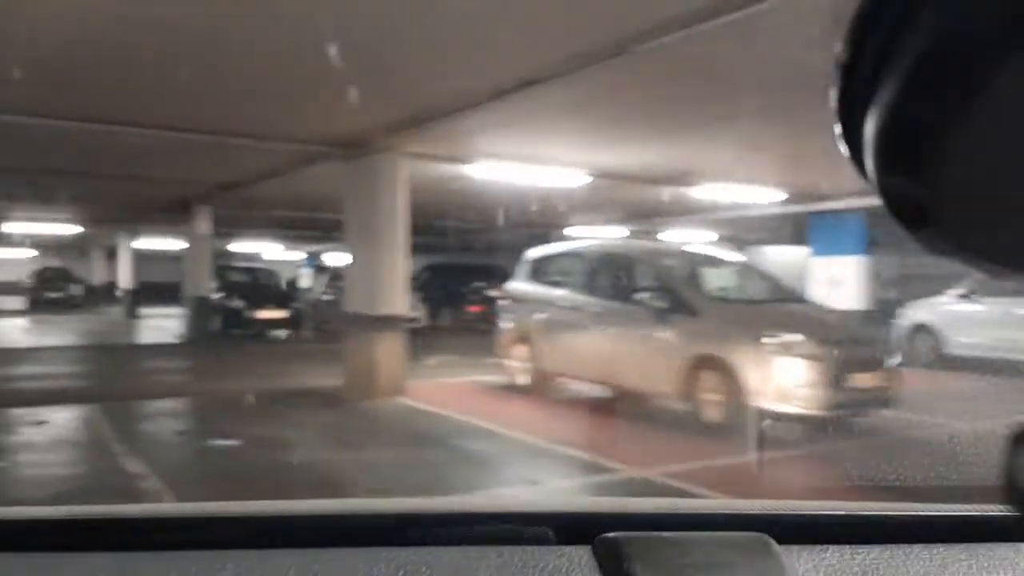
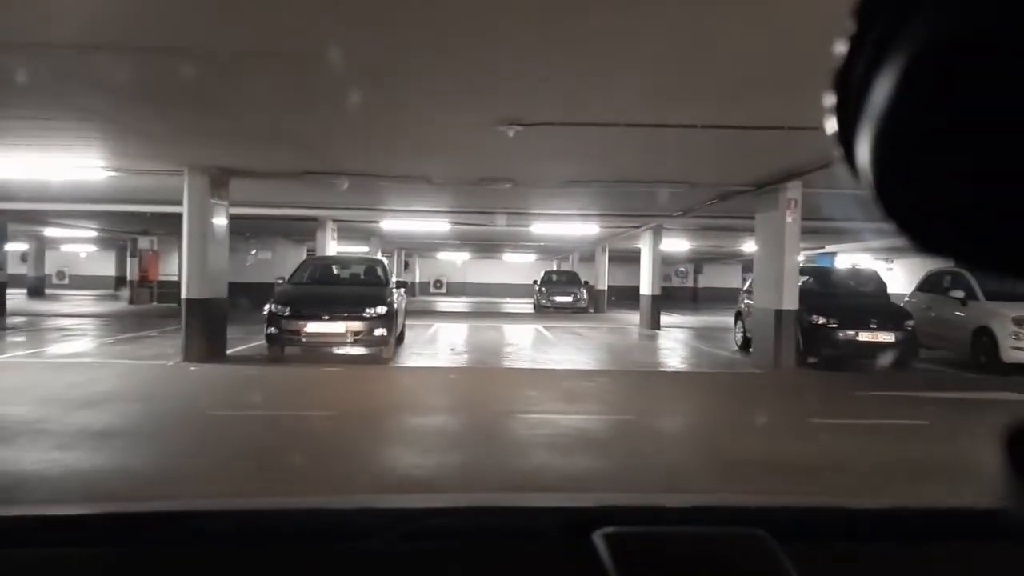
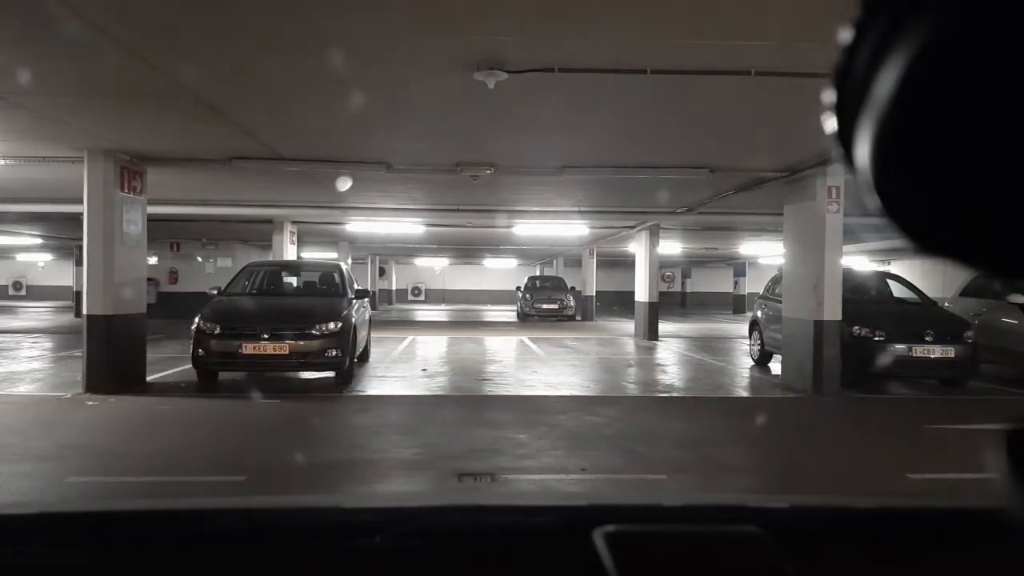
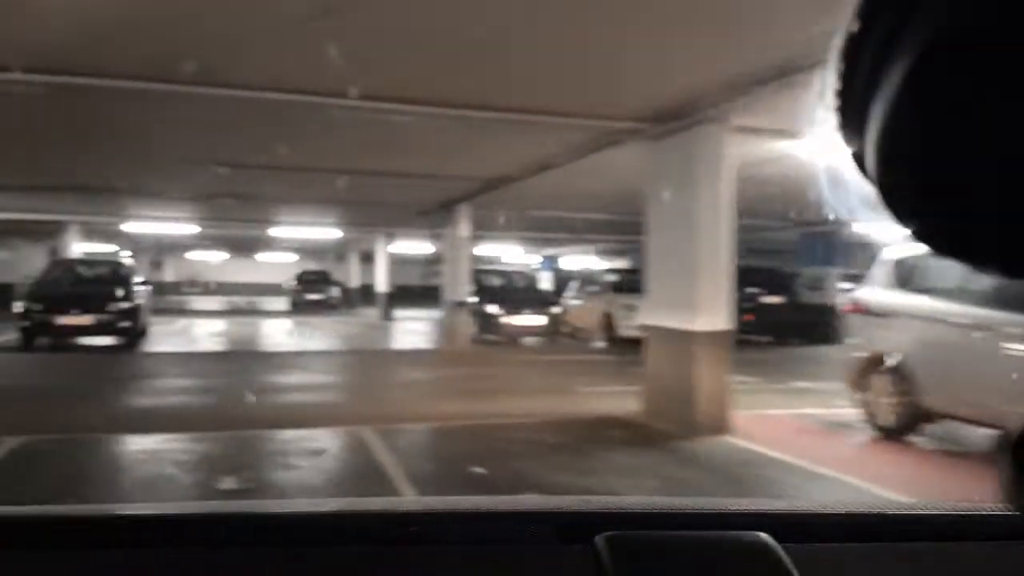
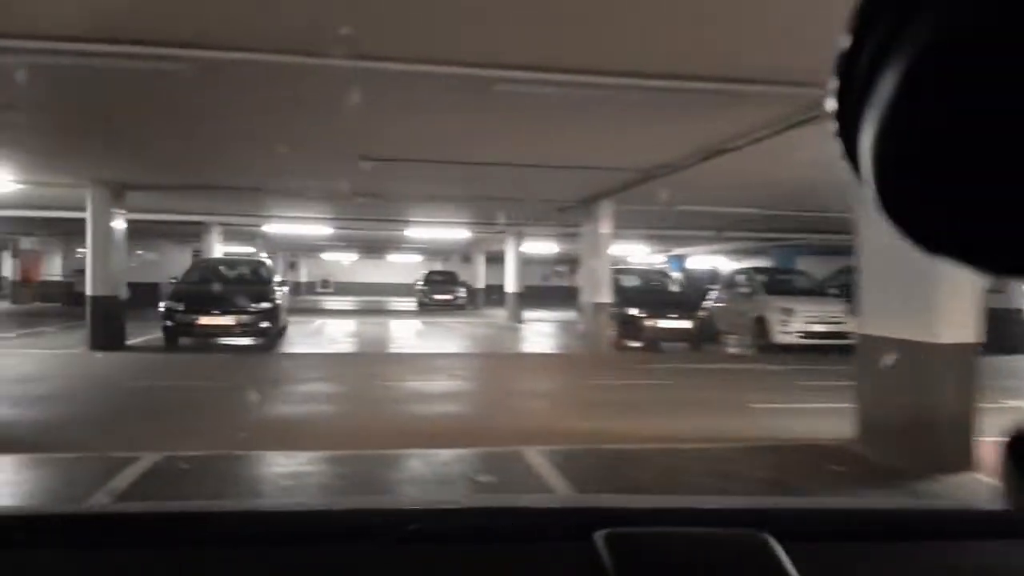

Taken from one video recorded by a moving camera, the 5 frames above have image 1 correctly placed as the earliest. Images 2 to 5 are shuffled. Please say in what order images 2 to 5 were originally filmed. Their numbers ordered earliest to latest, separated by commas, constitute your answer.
4, 5, 2, 3
